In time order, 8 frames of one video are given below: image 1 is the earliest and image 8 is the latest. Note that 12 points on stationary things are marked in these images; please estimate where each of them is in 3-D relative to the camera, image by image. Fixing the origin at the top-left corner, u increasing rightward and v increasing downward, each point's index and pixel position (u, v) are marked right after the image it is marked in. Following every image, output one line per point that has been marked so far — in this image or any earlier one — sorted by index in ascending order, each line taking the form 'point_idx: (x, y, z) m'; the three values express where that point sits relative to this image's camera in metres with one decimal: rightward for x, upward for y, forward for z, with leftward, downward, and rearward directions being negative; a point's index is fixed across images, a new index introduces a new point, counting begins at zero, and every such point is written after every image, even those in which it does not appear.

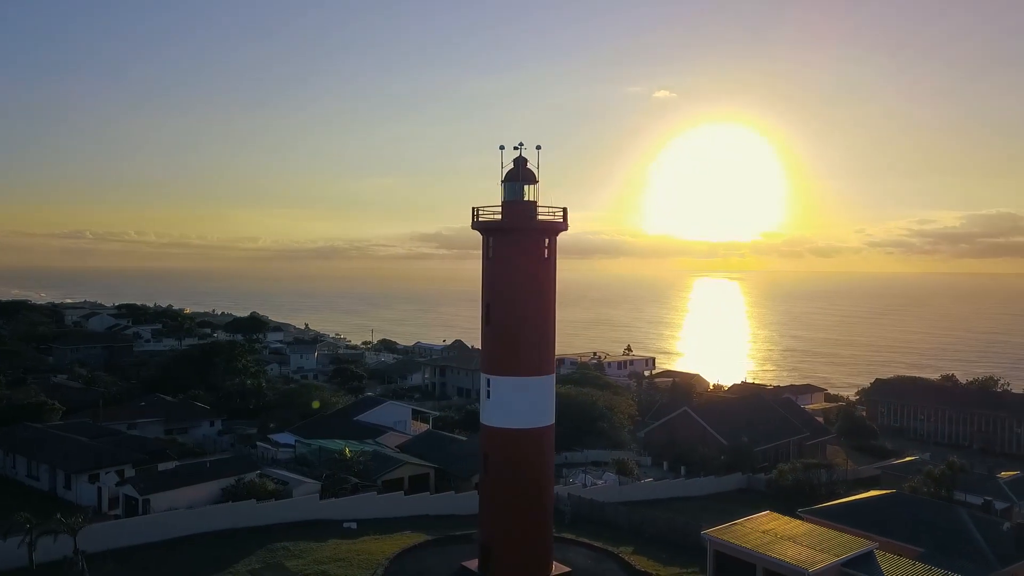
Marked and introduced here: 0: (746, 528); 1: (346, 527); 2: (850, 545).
0: (+5.3, -5.2, +16.3) m
1: (-4.4, -6.4, +19.7) m
2: (+6.9, -5.2, +15.0) m
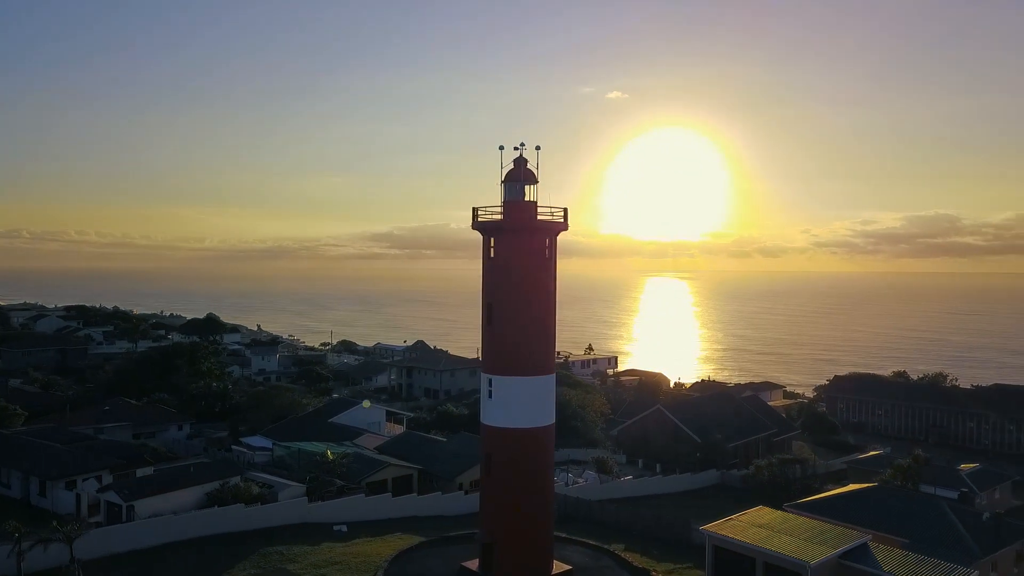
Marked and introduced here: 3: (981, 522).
0: (+5.2, -5.2, +16.6) m
1: (-4.6, -6.4, +19.5) m
2: (+6.9, -5.2, +15.4) m
3: (+11.6, -5.8, +18.4) m
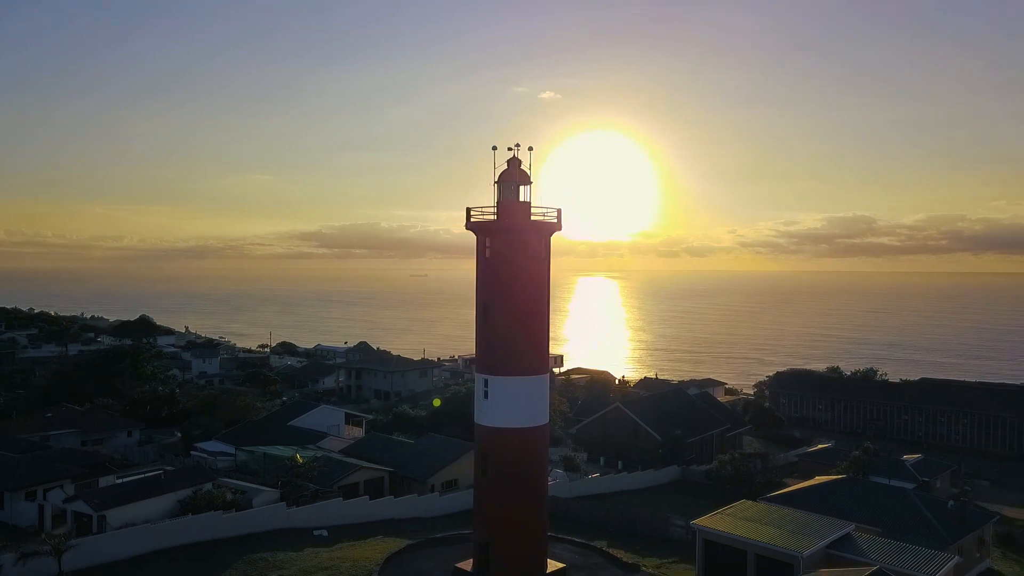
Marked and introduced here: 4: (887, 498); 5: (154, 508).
0: (+5.0, -5.2, +17.0) m
1: (-5.0, -6.4, +19.1) m
2: (+6.8, -5.1, +15.9) m
3: (+11.3, -5.8, +19.3) m
4: (+9.9, -5.5, +19.5) m
5: (-9.4, -5.8, +19.4) m
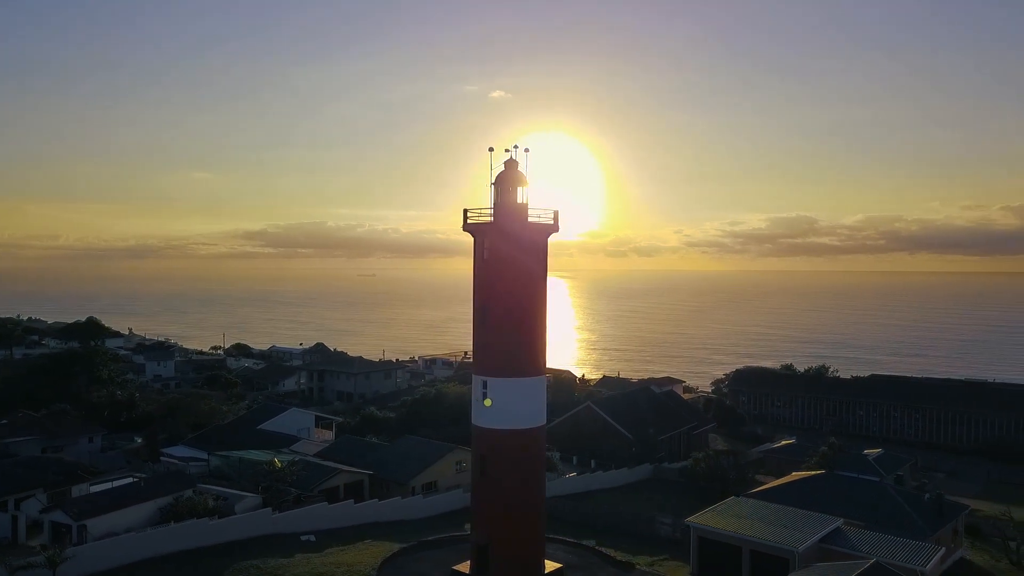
0: (+4.9, -5.2, +17.2) m
1: (-5.2, -6.4, +18.8) m
2: (+6.7, -5.1, +16.3) m
3: (+11.0, -5.8, +19.9) m
4: (+9.6, -5.5, +20.1) m
5: (-9.6, -5.8, +18.9) m
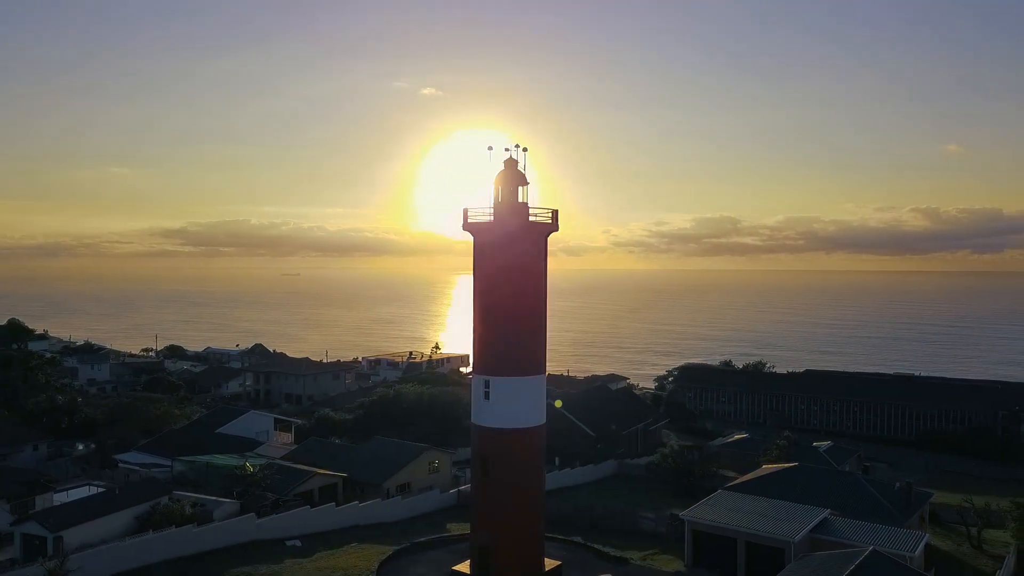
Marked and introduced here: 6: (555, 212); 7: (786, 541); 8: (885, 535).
0: (+4.8, -5.2, +17.6) m
1: (-5.5, -6.4, +18.4) m
2: (+6.7, -5.1, +16.9) m
3: (+10.6, -5.7, +20.8) m
4: (+9.3, -5.5, +20.8) m
5: (-9.8, -5.8, +18.1) m
6: (+0.9, +1.6, +15.8) m
7: (+5.6, -5.2, +15.1) m
8: (+7.9, -5.2, +15.8) m
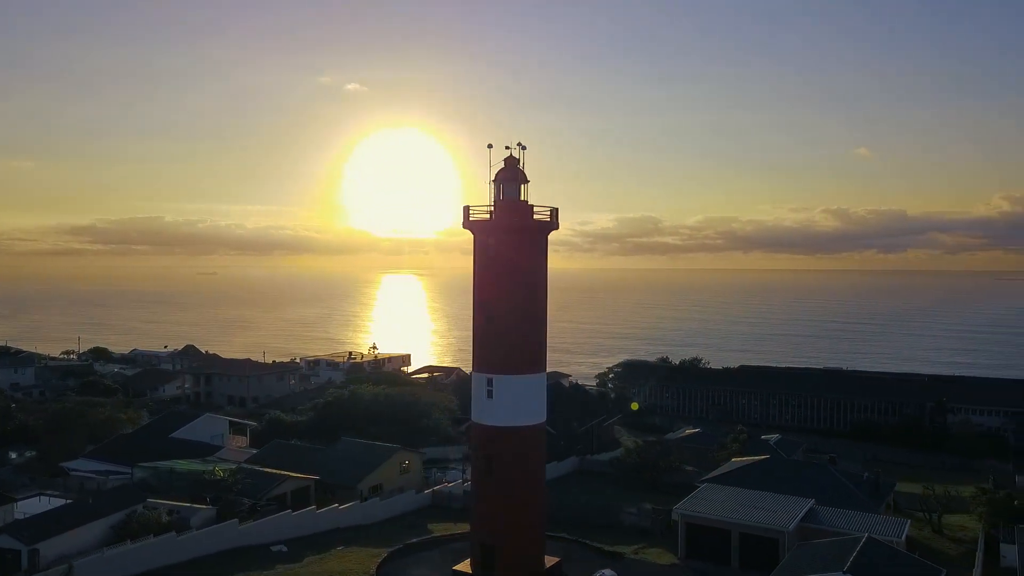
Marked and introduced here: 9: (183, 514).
0: (+4.6, -5.1, +18.0) m
1: (-5.7, -6.4, +18.0) m
2: (+6.5, -5.0, +17.4) m
3: (+10.2, -5.7, +21.6) m
4: (+8.8, -5.4, +21.6) m
5: (-10.0, -5.8, +17.3) m
6: (+0.9, +1.7, +15.9) m
7: (+5.6, -5.1, +15.6) m
8: (+7.9, -5.2, +16.5) m
9: (-8.7, -6.0, +19.6) m
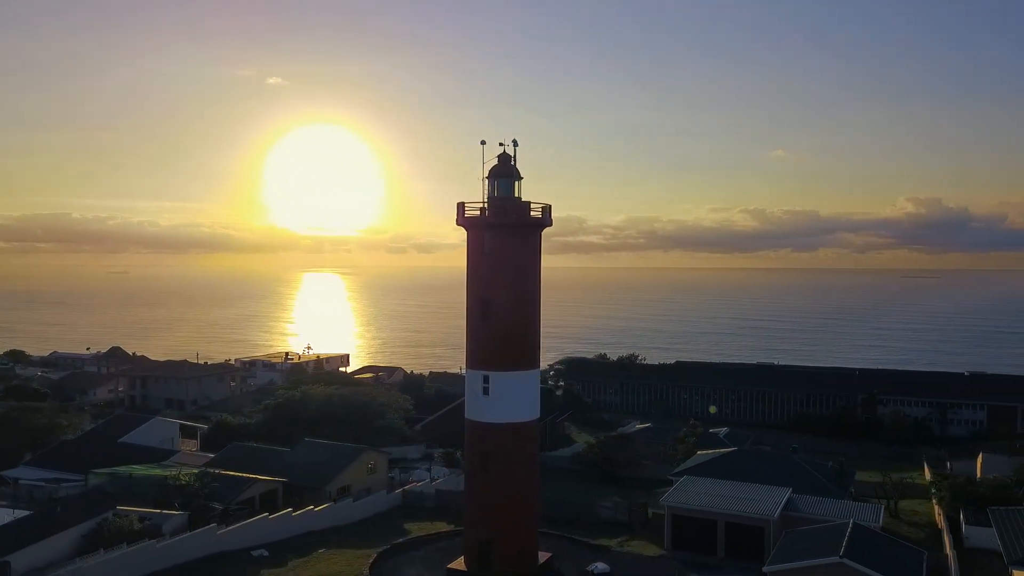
0: (+4.2, -5.0, +18.5) m
1: (-6.0, -6.3, +17.6) m
2: (+6.2, -5.0, +18.0) m
3: (+9.5, -5.6, +22.5) m
4: (+8.1, -5.3, +22.4) m
5: (-10.2, -5.8, +16.5) m
6: (+0.7, +1.7, +16.0) m
7: (+5.5, -5.0, +16.1) m
8: (+7.6, -5.1, +17.2) m
9: (-9.1, -5.9, +18.9) m
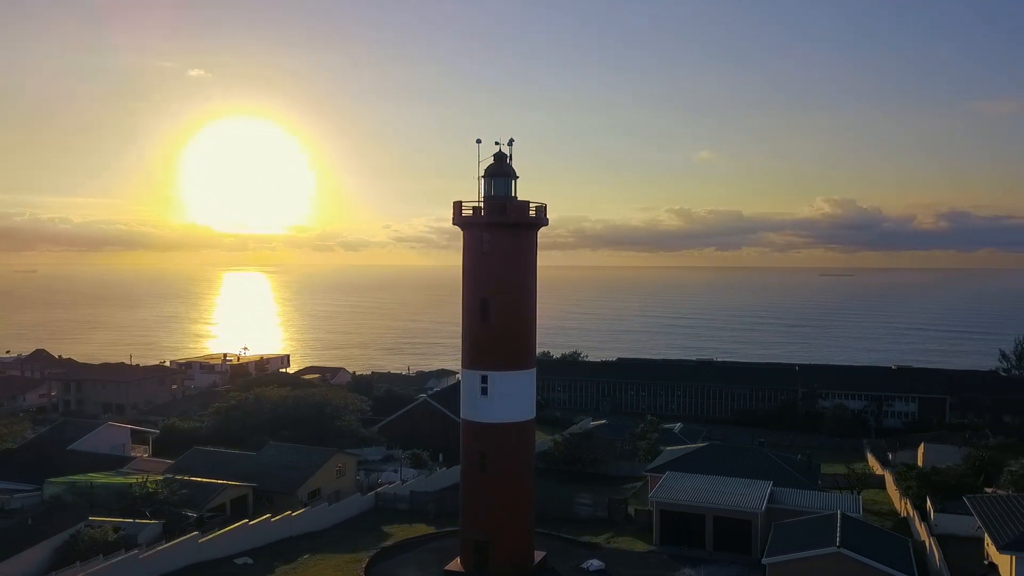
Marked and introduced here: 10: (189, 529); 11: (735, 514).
0: (+3.9, -5.0, +18.8) m
1: (-6.2, -6.4, +17.1) m
2: (+6.0, -4.9, +18.5) m
3: (+8.9, -5.5, +23.3) m
4: (+7.5, -5.3, +23.0) m
5: (-10.3, -5.8, +15.8) m
6: (+0.6, +1.7, +16.1) m
7: (+5.3, -5.0, +16.6) m
8: (+7.4, -5.1, +17.8) m
9: (-9.4, -6.0, +18.2) m
10: (-8.6, -6.4, +19.7) m
11: (+5.0, -5.2, +16.8) m
